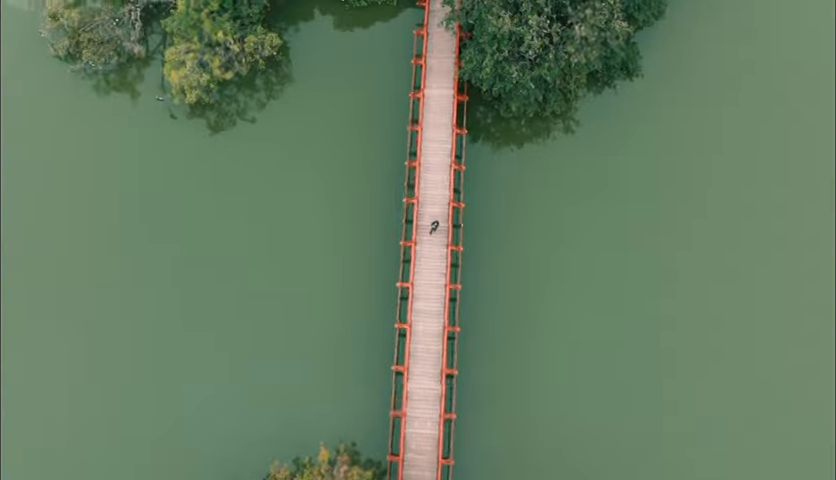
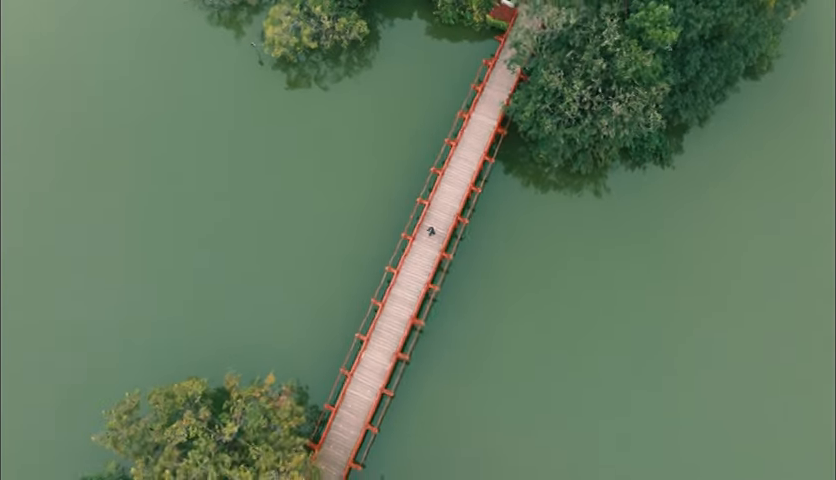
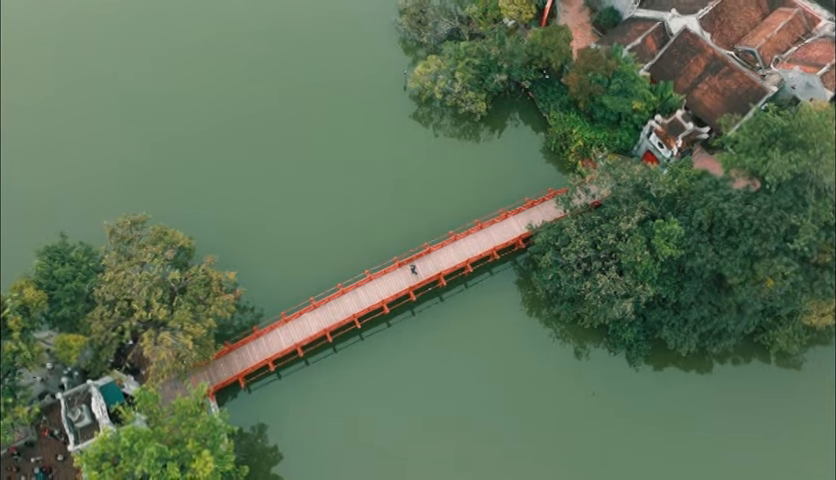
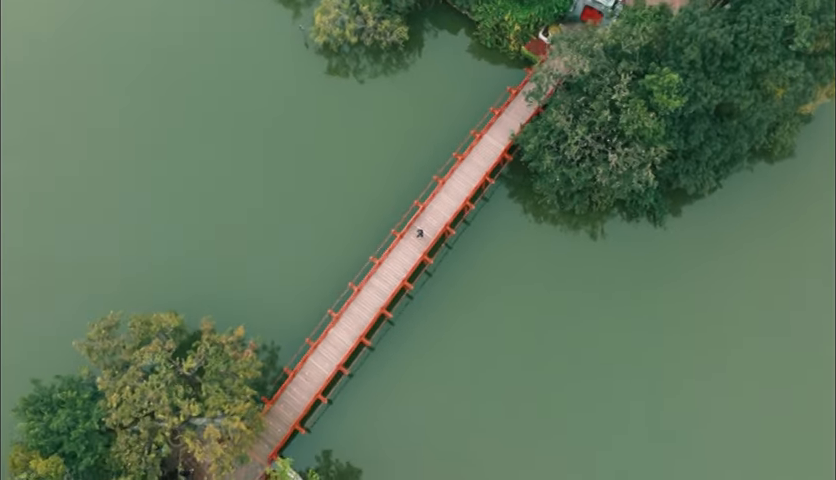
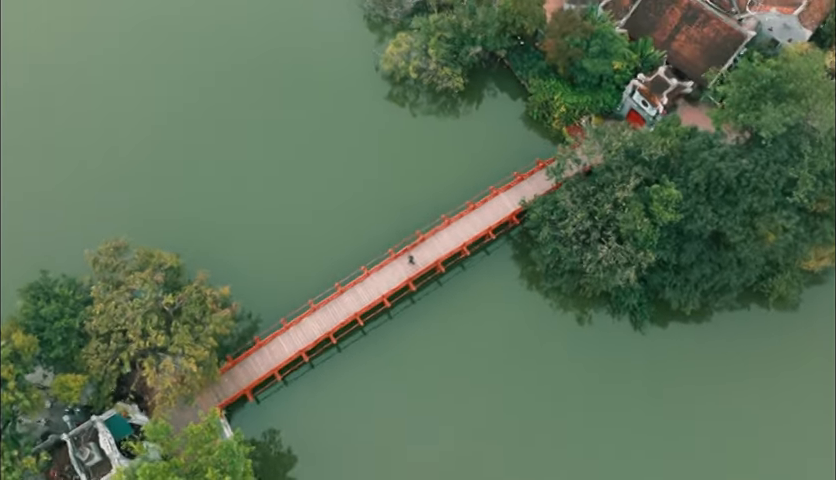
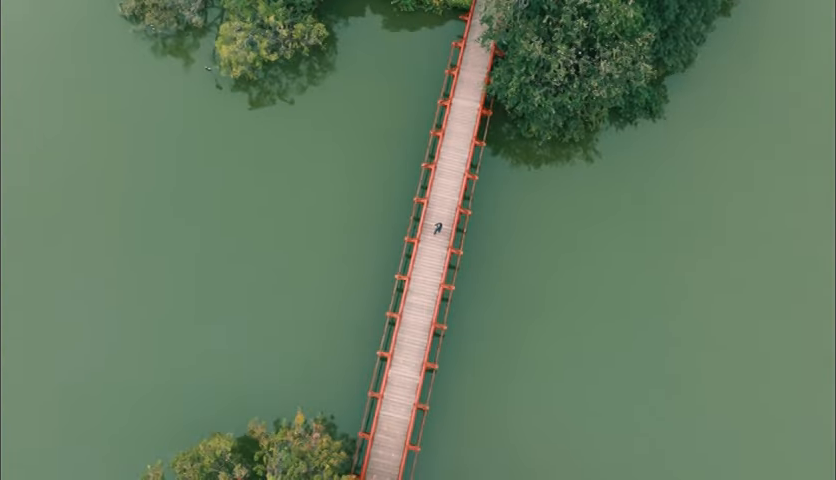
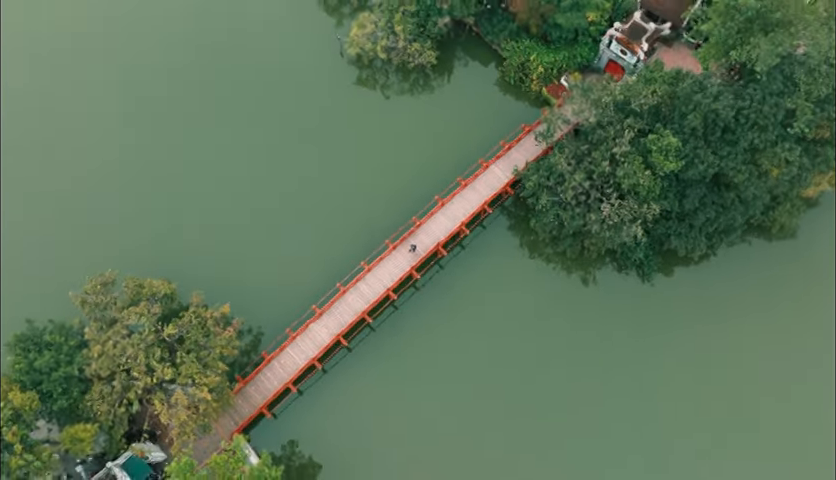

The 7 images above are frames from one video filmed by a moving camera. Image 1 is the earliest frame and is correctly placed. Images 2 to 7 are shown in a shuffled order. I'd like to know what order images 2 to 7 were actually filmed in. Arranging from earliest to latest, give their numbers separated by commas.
6, 2, 4, 7, 5, 3
